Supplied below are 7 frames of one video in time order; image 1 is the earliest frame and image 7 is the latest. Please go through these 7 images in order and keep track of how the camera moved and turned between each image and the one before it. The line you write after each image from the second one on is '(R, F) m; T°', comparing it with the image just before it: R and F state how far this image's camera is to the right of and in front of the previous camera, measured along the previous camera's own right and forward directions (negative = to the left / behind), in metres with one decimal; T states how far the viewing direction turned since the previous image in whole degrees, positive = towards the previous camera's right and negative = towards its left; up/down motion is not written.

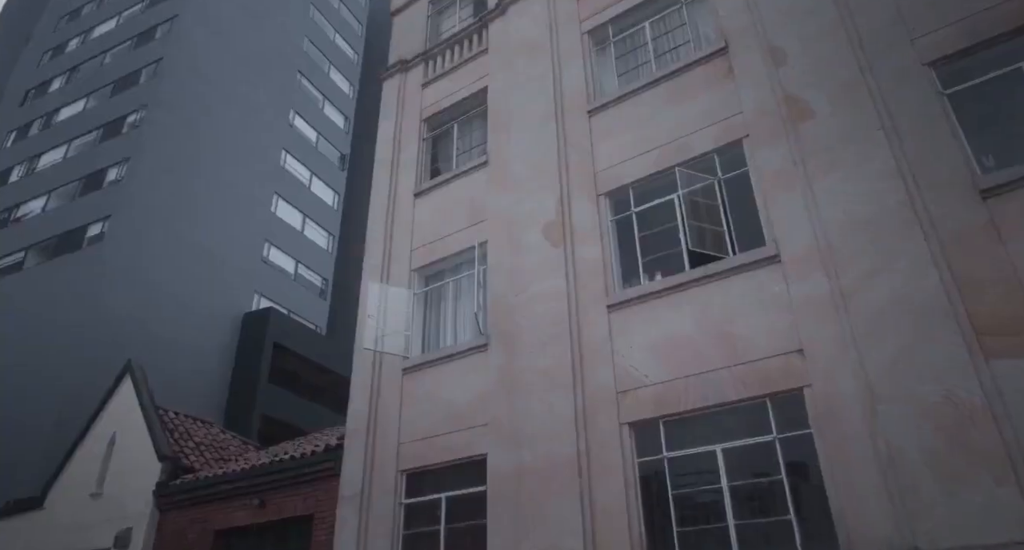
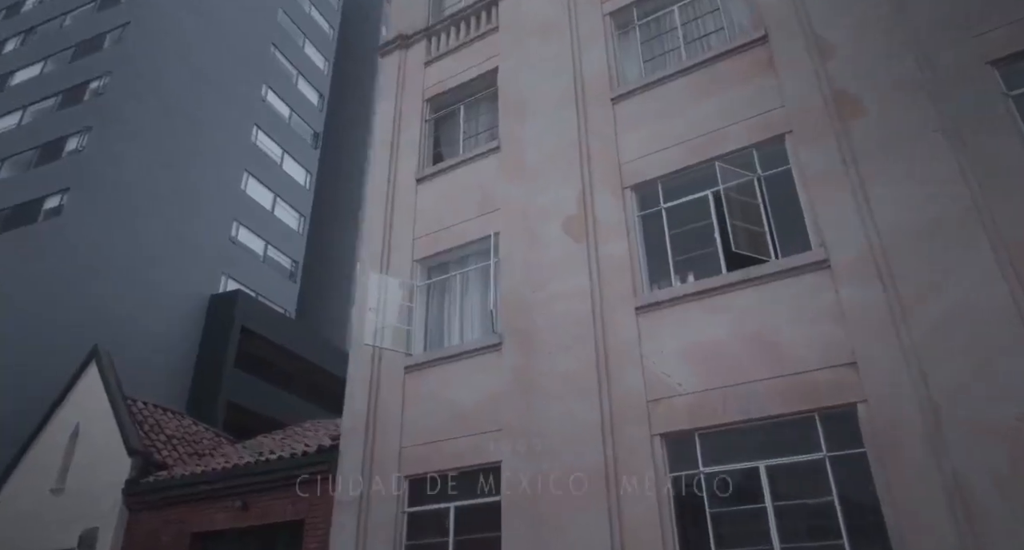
(-0.9, +0.8) m; +3°
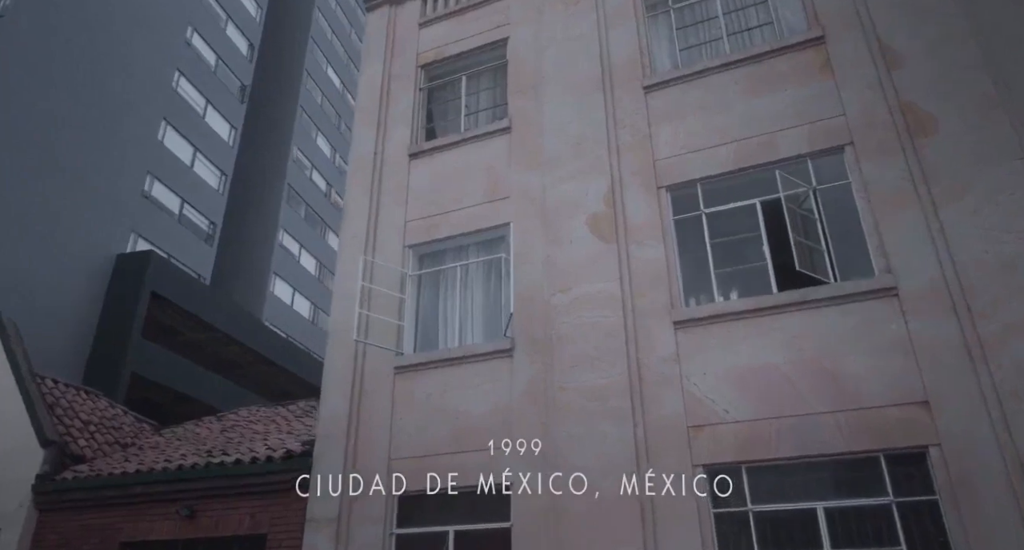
(-1.6, +1.3) m; +8°
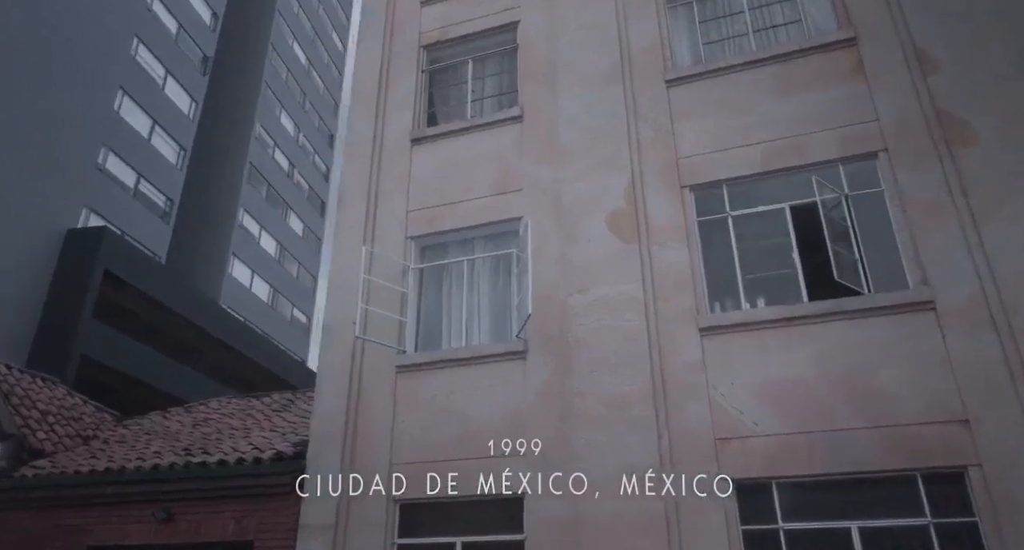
(-0.8, +0.6) m; +4°
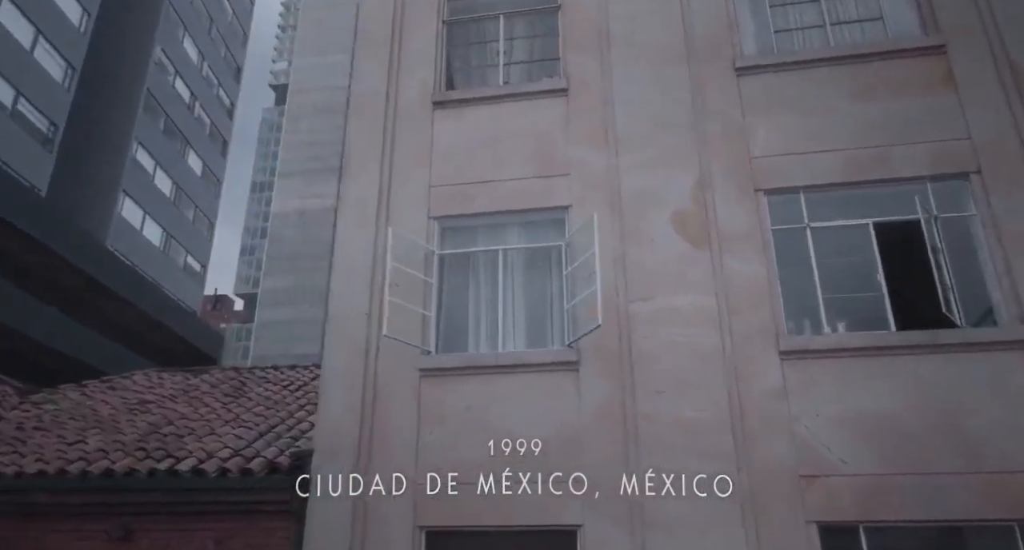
(-2.1, +1.5) m; +10°
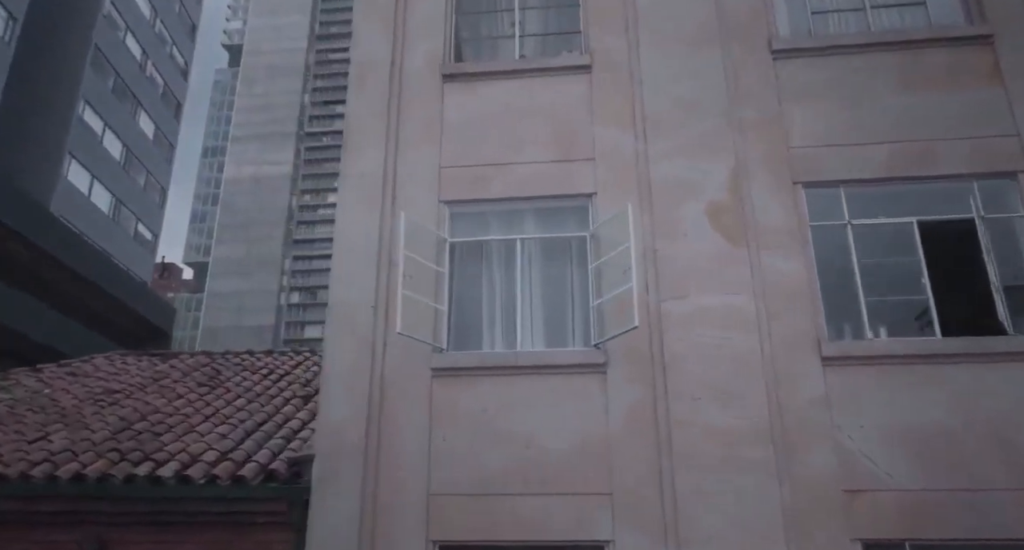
(-0.8, +0.7) m; +4°
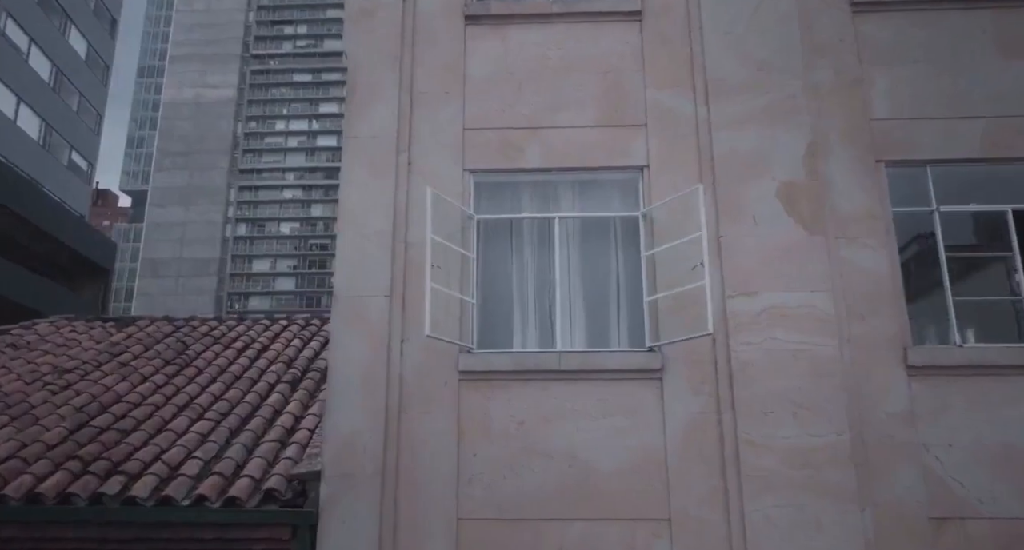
(-0.9, +1.3) m; +4°
